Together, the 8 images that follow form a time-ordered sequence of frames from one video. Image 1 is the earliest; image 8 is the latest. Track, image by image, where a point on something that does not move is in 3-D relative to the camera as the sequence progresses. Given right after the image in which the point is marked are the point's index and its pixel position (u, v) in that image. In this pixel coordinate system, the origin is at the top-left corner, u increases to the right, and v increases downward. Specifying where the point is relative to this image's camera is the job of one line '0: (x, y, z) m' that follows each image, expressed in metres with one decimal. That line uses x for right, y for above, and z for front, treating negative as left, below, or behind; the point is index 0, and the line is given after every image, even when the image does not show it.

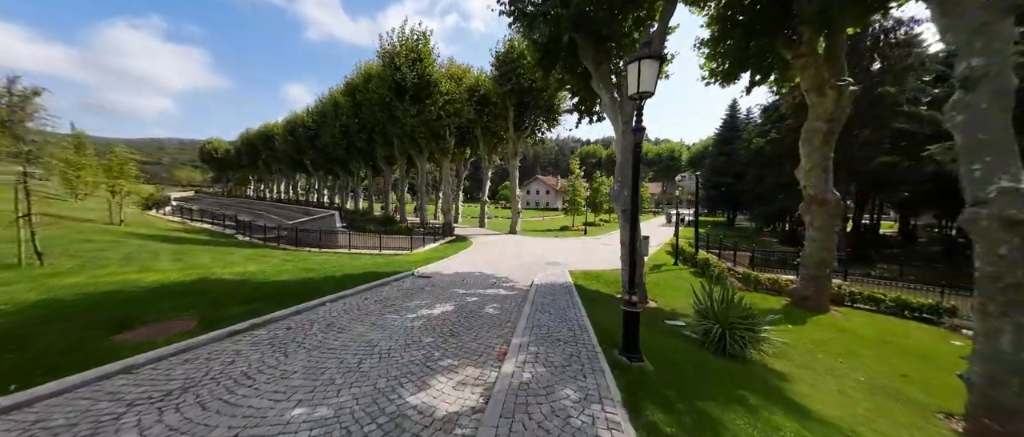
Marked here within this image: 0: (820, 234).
0: (+10.9, -0.5, +11.4) m
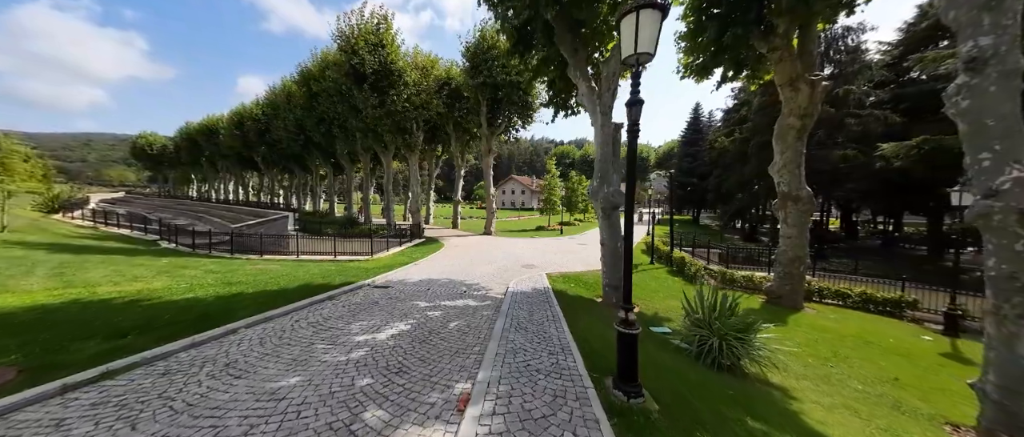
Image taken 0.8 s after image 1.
0: (+9.9, -0.4, +11.2) m
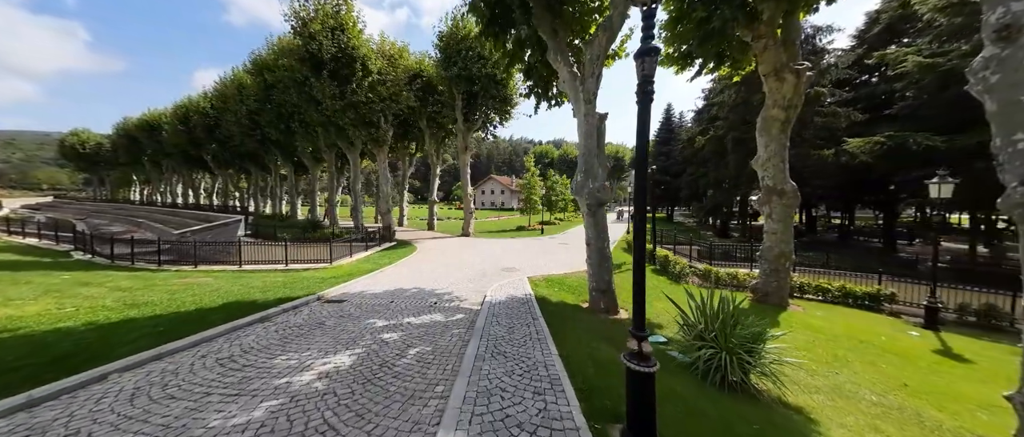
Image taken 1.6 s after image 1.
0: (+9.0, -0.3, +10.8) m
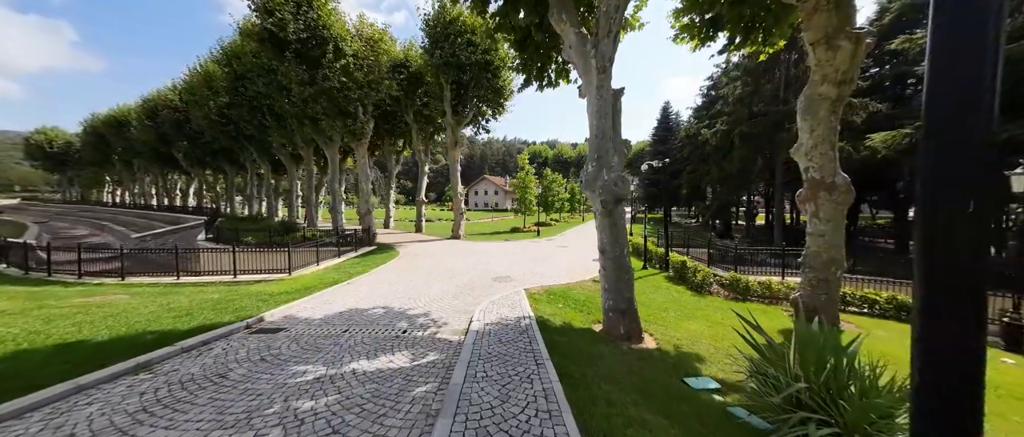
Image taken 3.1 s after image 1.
0: (+8.8, -0.2, +8.9) m
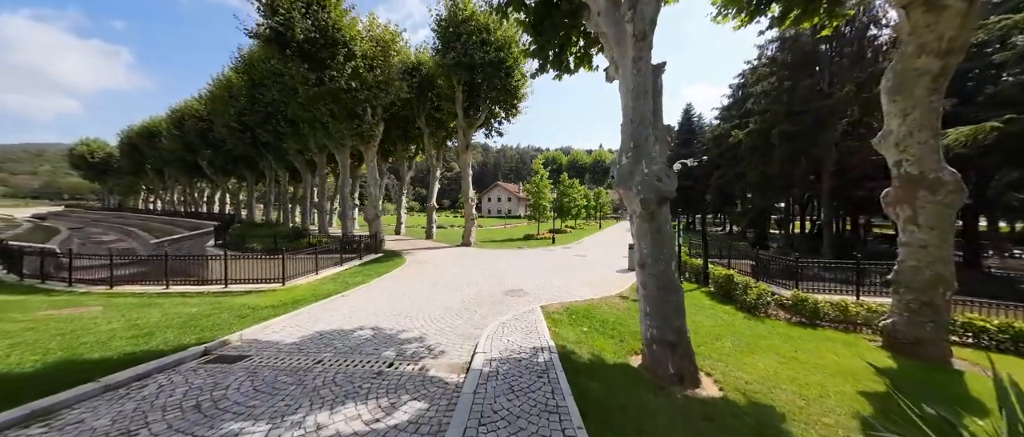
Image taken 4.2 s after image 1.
0: (+9.2, -0.4, +7.0) m
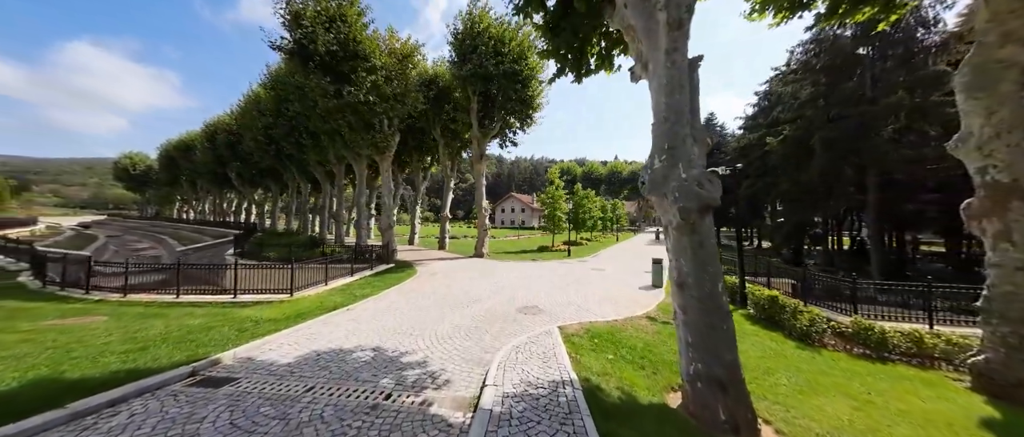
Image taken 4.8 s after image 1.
0: (+9.5, -0.7, +5.9) m
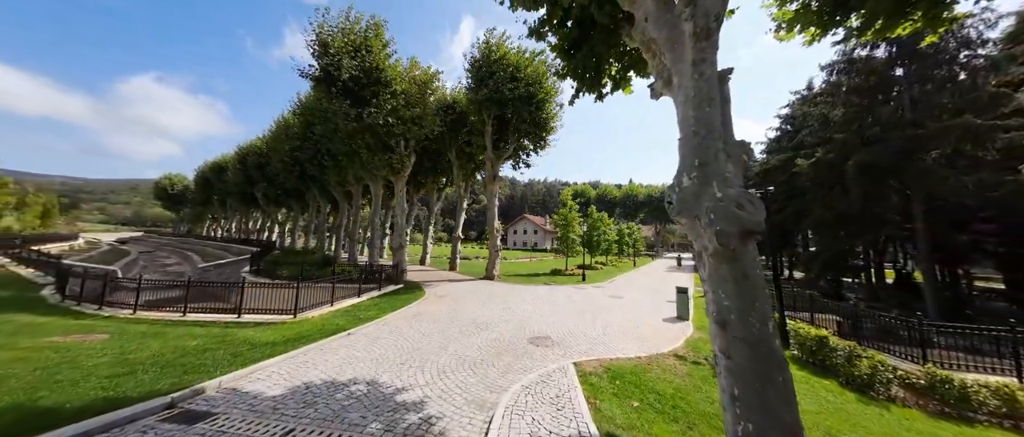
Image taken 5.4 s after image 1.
0: (+9.7, -1.2, +4.8) m
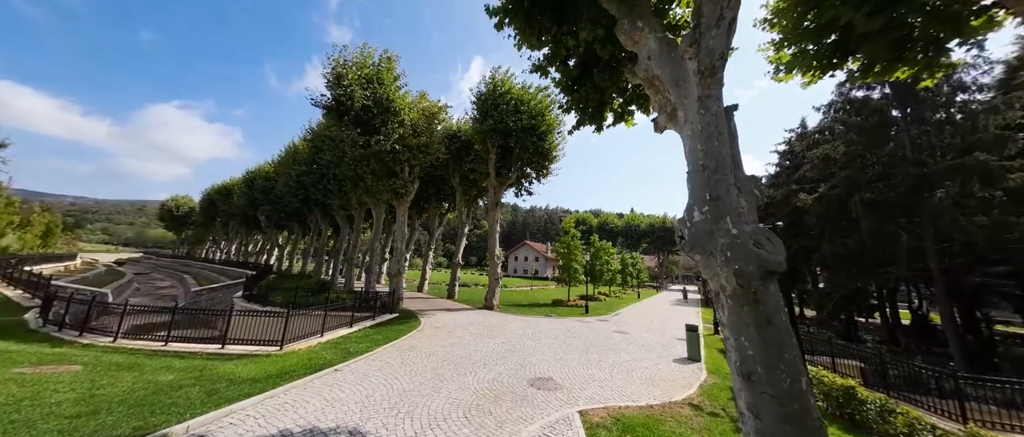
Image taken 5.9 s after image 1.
0: (+9.7, -1.9, +4.4) m
